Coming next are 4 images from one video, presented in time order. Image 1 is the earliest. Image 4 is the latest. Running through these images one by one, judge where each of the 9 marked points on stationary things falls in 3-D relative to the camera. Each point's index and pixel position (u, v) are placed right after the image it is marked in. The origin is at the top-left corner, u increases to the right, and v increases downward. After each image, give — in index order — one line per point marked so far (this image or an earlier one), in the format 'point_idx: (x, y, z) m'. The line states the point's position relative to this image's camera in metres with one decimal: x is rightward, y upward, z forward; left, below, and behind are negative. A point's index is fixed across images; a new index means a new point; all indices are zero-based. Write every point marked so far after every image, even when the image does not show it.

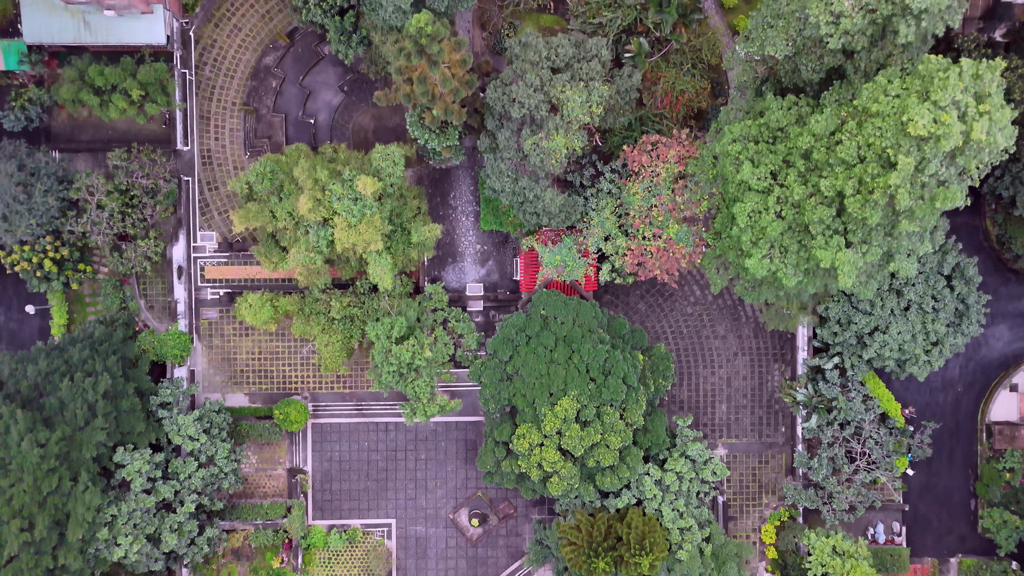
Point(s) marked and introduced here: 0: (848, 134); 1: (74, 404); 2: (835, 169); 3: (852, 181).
0: (+18.3, +8.3, +15.6) m
1: (-29.8, -7.9, +19.4) m
2: (+17.7, +6.5, +15.7) m
3: (+18.2, +5.7, +15.4) m
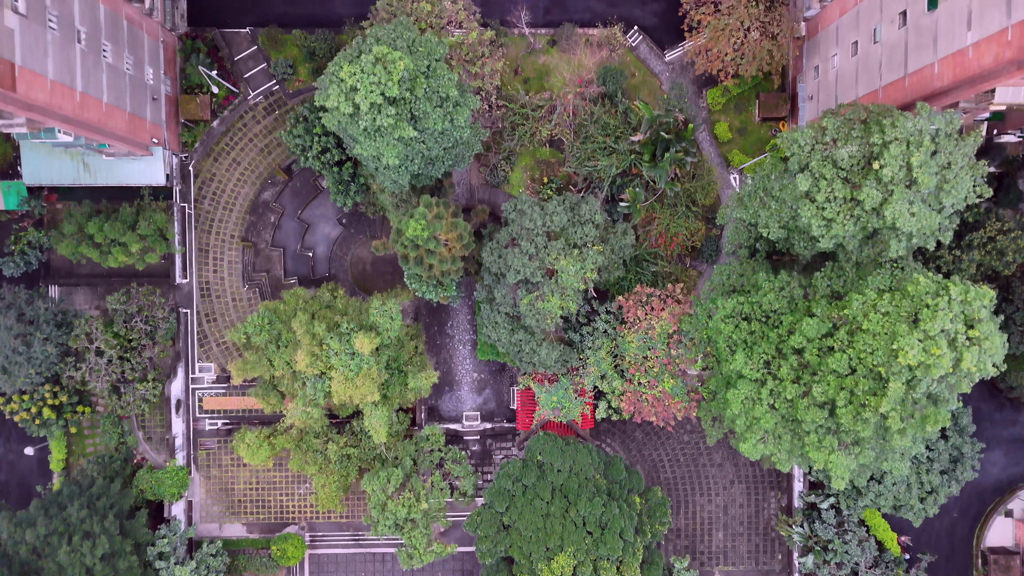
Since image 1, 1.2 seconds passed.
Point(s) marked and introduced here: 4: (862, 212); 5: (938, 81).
0: (+18.1, -3.0, +15.8) m
1: (-30.0, -19.3, +19.5) m
2: (+17.5, -4.8, +15.9) m
3: (+17.9, -5.6, +15.5) m
4: (+18.8, +4.0, +15.3) m
5: (+24.9, +12.1, +16.7) m
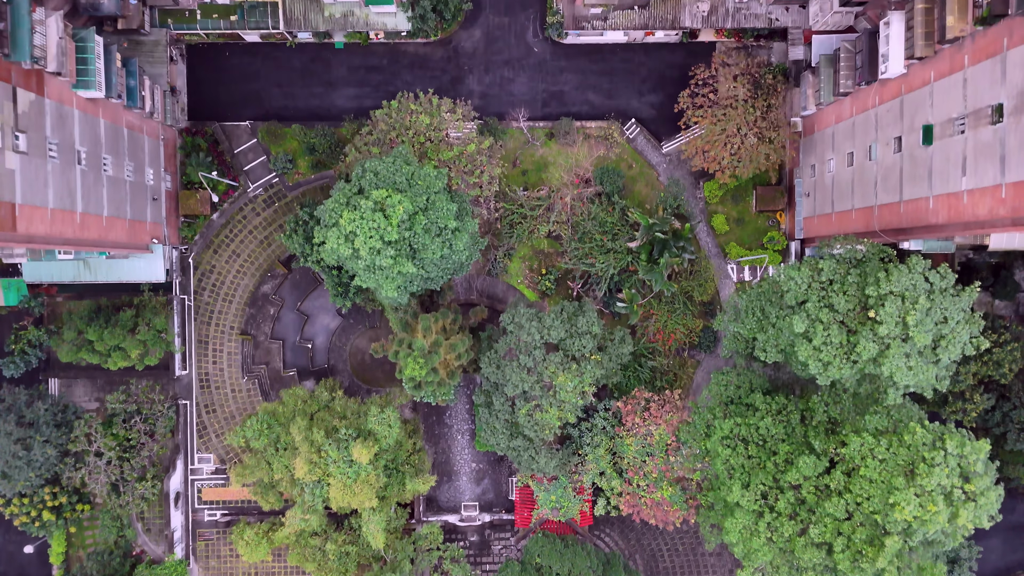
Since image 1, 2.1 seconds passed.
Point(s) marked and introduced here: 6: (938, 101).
0: (+17.9, -10.8, +15.8) m
1: (-30.1, -27.2, +19.5) m
2: (+17.3, -12.6, +15.9) m
3: (+17.8, -13.4, +15.5) m
4: (+18.6, -3.8, +15.4) m
5: (+24.7, +4.3, +16.8) m
6: (+24.6, +10.7, +16.5) m
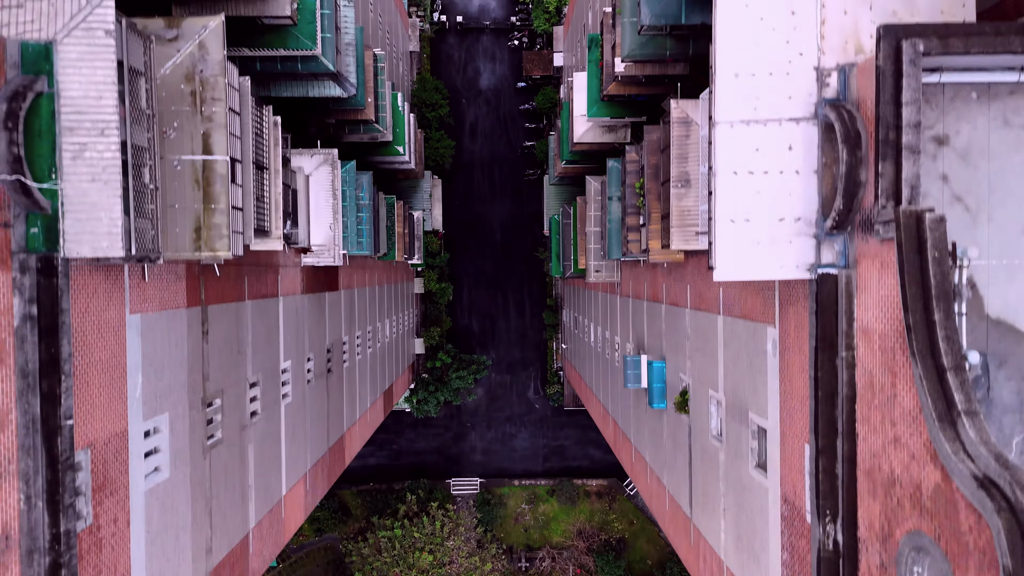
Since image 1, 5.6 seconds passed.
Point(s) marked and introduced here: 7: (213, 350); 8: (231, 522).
0: (+18.2, -42.2, +15.6) m
1: (-29.8, -58.8, +19.1) m
2: (+17.6, -44.0, +15.7) m
3: (+18.0, -44.8, +15.3) m
4: (+18.8, -35.2, +15.3) m
5: (+24.9, -27.1, +16.9) m
6: (+24.7, -20.6, +16.7) m
7: (-8.3, -1.6, +7.9) m
8: (-7.7, -6.3, +7.9) m
